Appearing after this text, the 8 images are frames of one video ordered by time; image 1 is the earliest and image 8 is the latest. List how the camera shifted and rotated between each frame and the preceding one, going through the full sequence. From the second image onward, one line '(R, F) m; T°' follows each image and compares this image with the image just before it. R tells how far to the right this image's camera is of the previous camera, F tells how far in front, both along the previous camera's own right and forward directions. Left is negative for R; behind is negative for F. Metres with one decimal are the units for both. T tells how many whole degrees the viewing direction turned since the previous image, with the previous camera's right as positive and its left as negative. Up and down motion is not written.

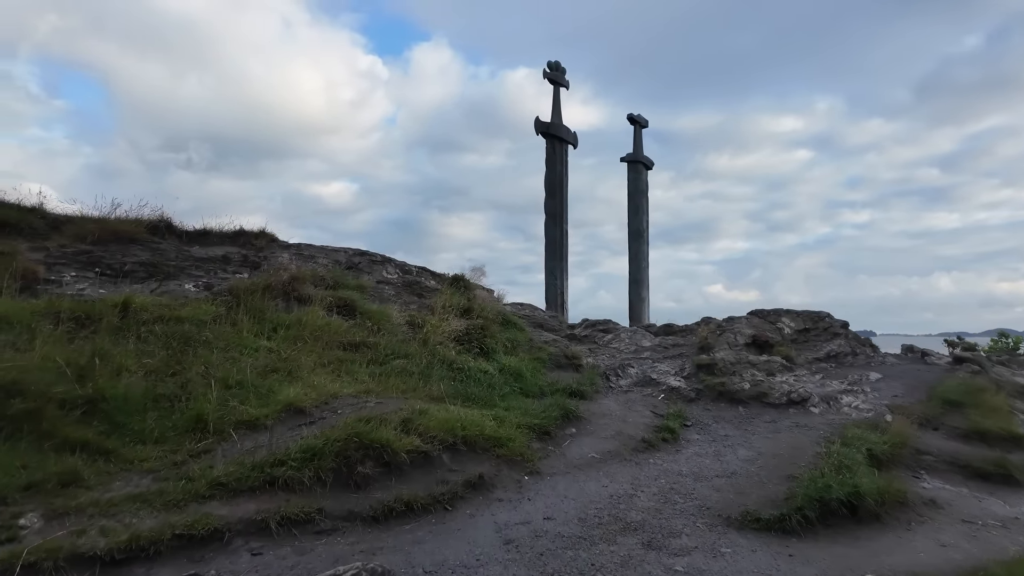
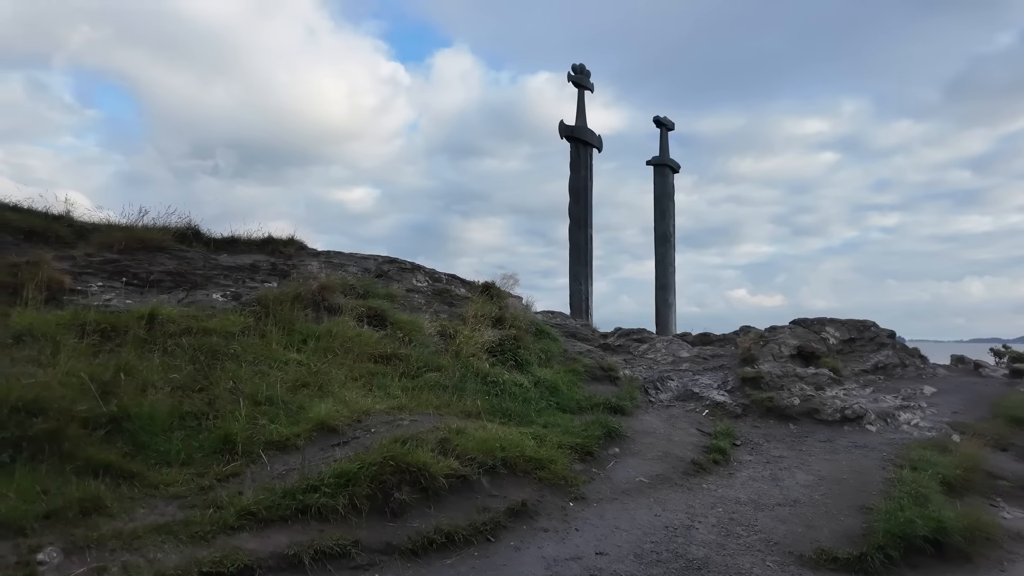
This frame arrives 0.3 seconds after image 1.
(-0.2, +0.3) m; -2°
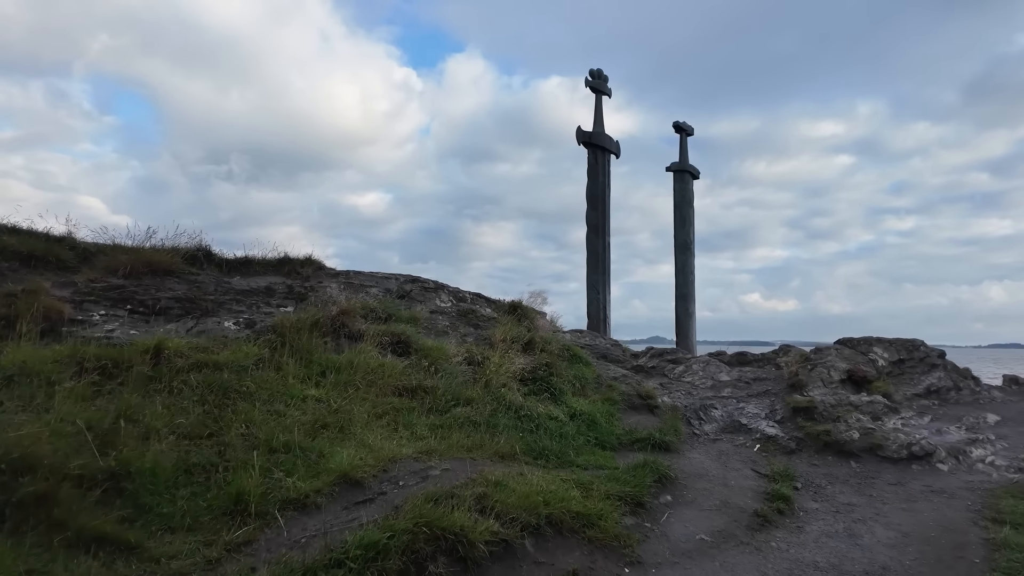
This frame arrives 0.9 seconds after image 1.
(-0.2, +0.5) m; -1°
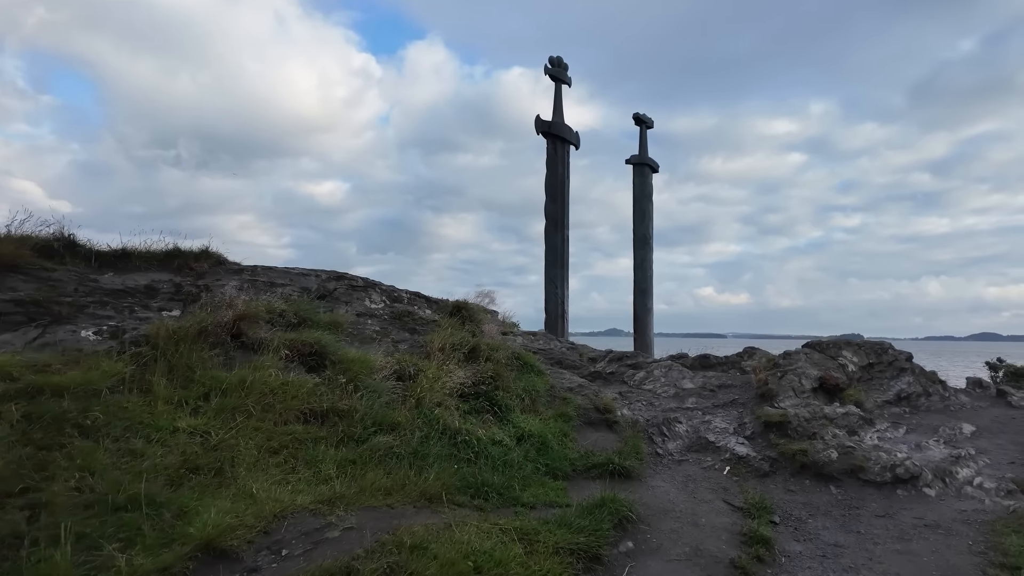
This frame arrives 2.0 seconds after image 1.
(+0.2, +0.9) m; +4°
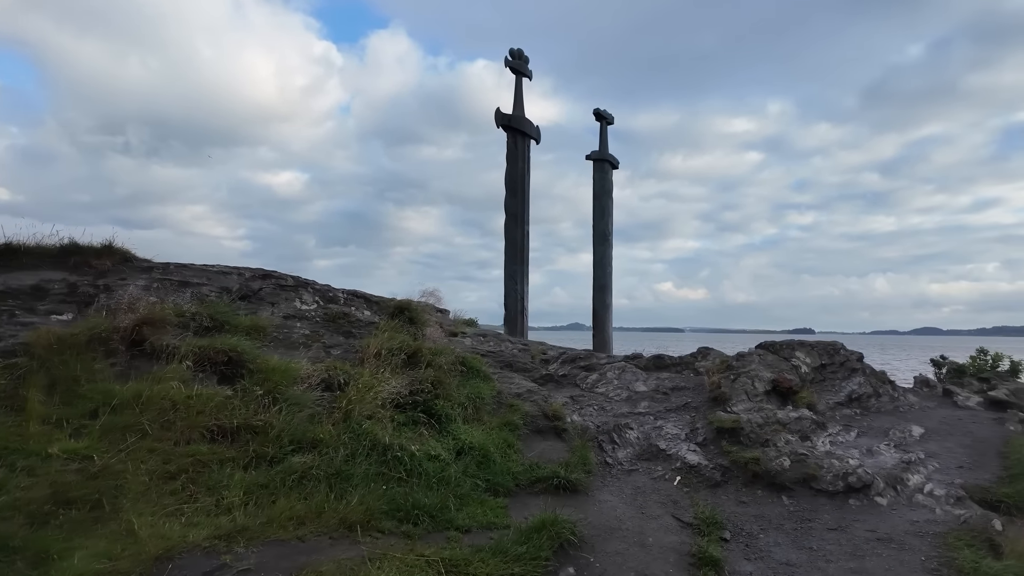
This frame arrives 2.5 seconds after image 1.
(+0.2, +0.4) m; +4°
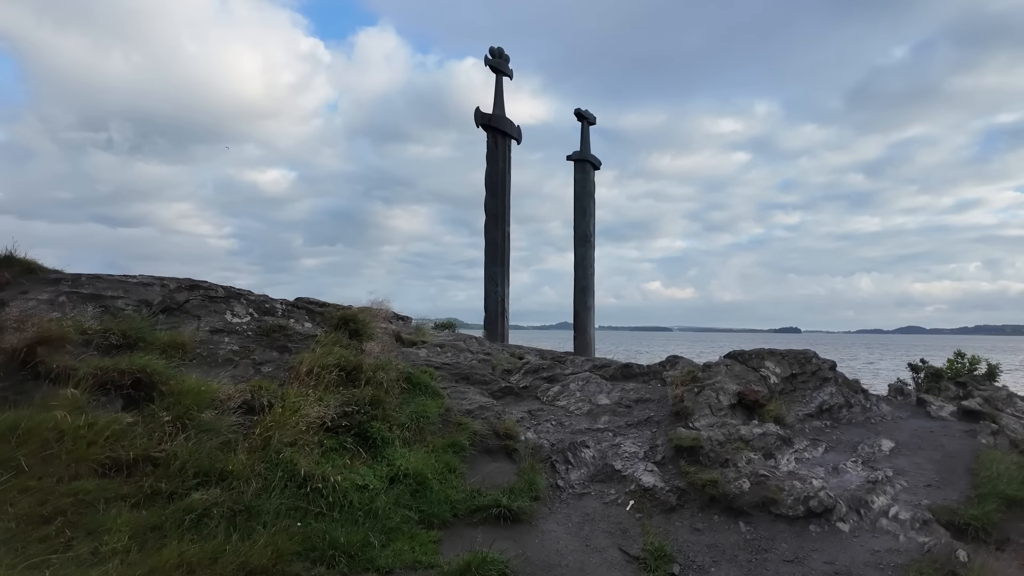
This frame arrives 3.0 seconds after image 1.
(+0.4, +0.3) m; +1°
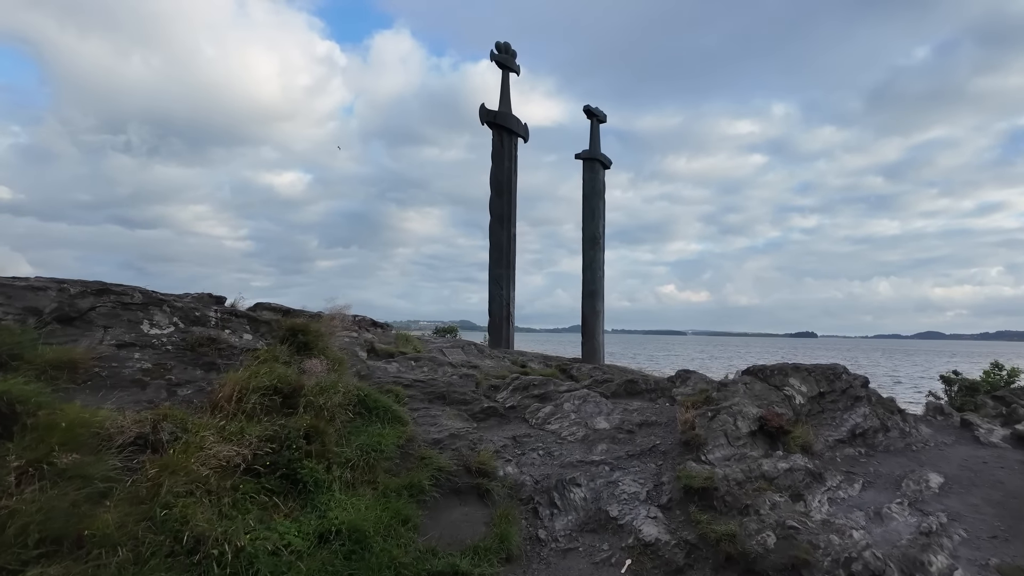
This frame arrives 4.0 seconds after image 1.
(+0.3, +1.0) m; -1°
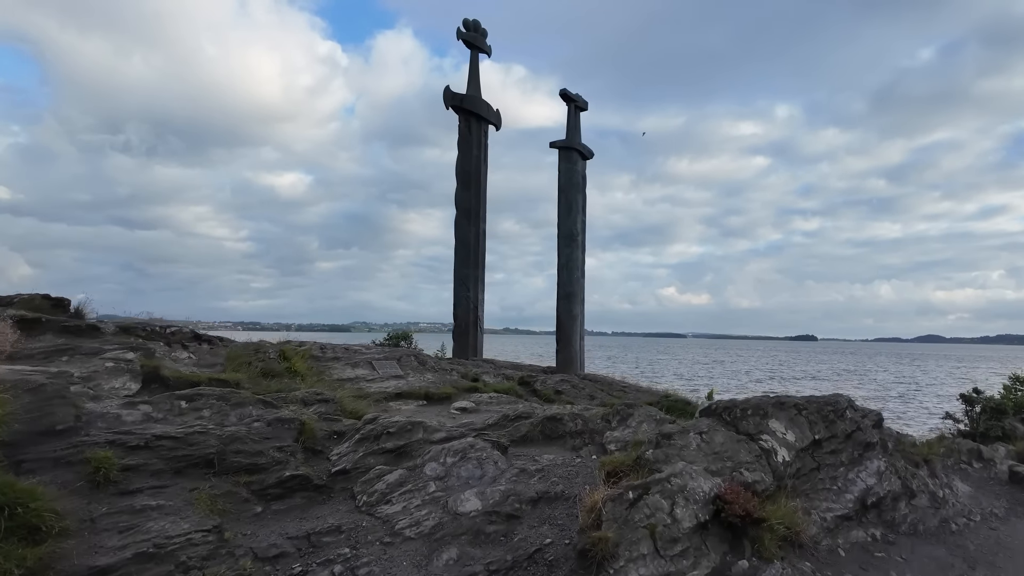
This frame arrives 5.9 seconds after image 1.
(+1.3, +2.4) m; 0°
